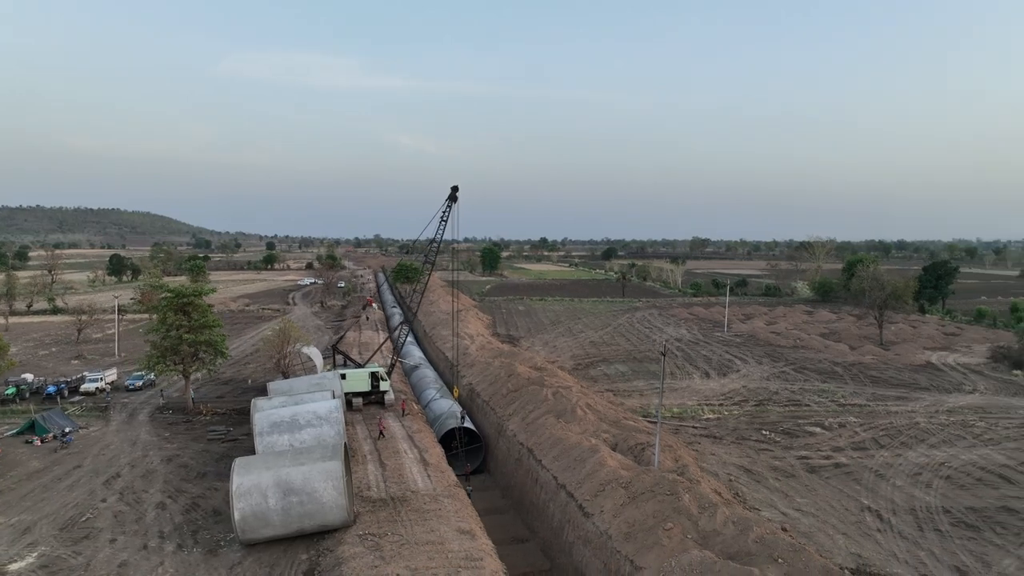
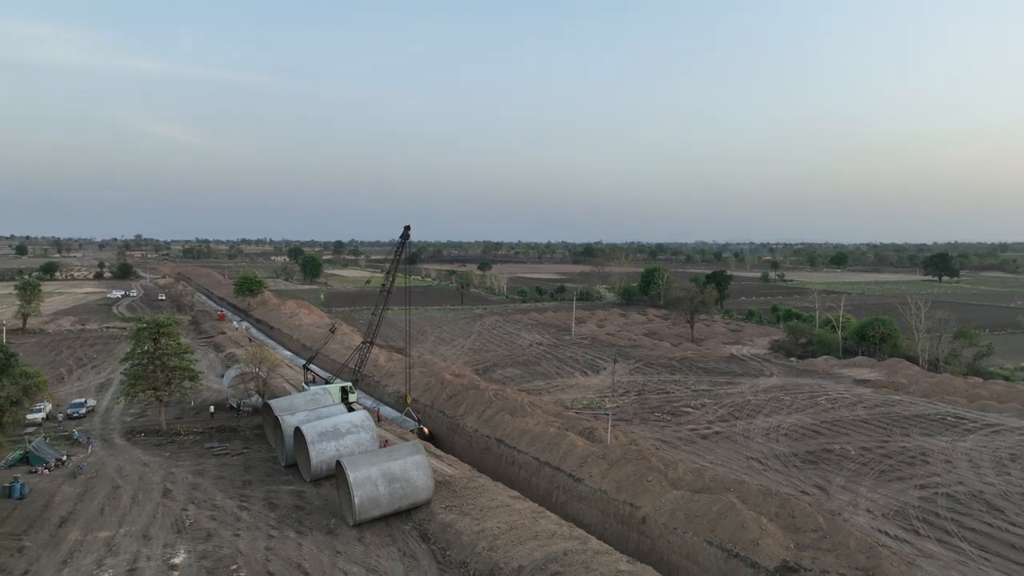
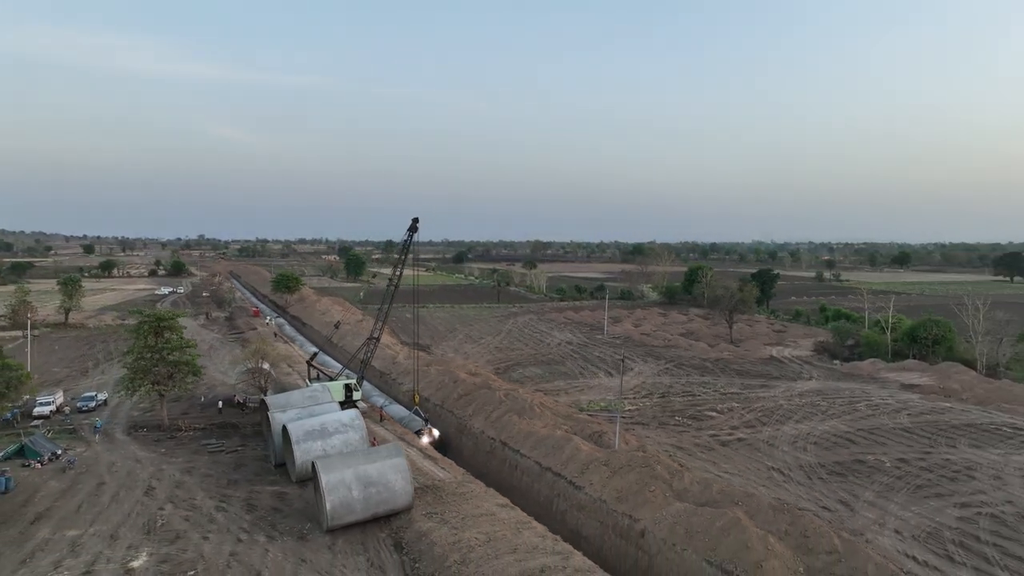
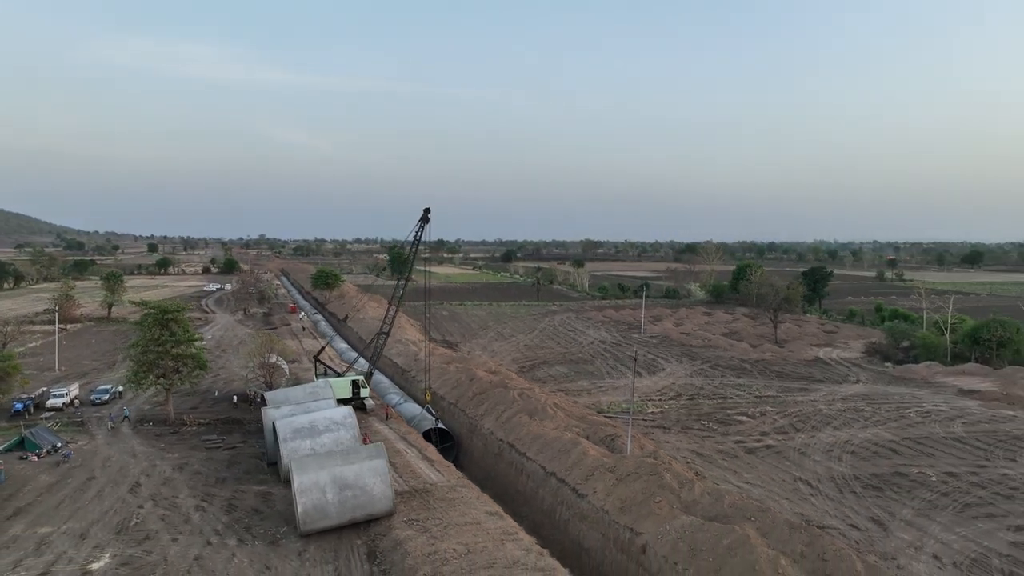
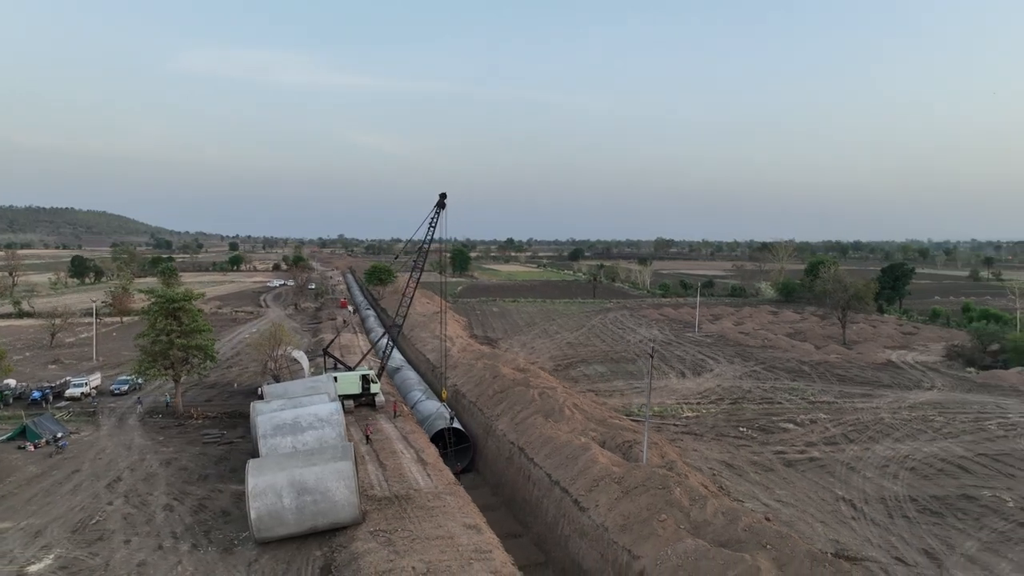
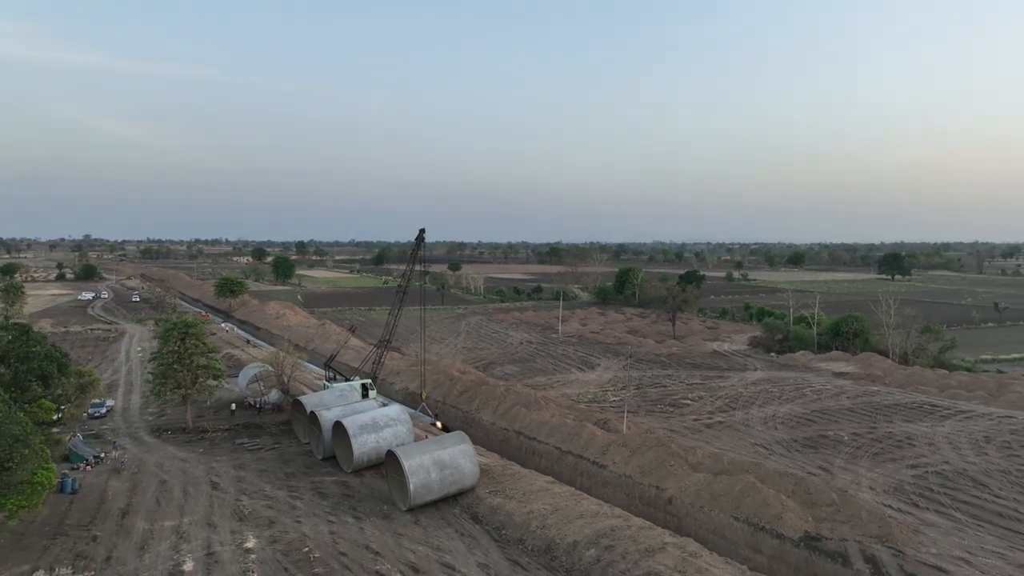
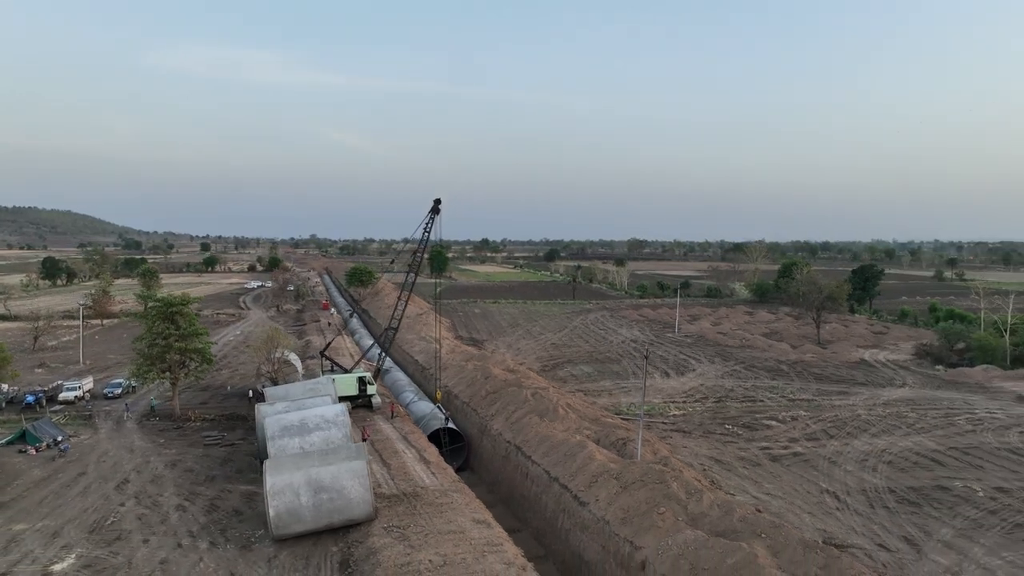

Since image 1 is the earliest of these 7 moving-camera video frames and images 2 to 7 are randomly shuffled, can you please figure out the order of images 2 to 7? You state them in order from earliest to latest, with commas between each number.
5, 7, 4, 3, 2, 6
